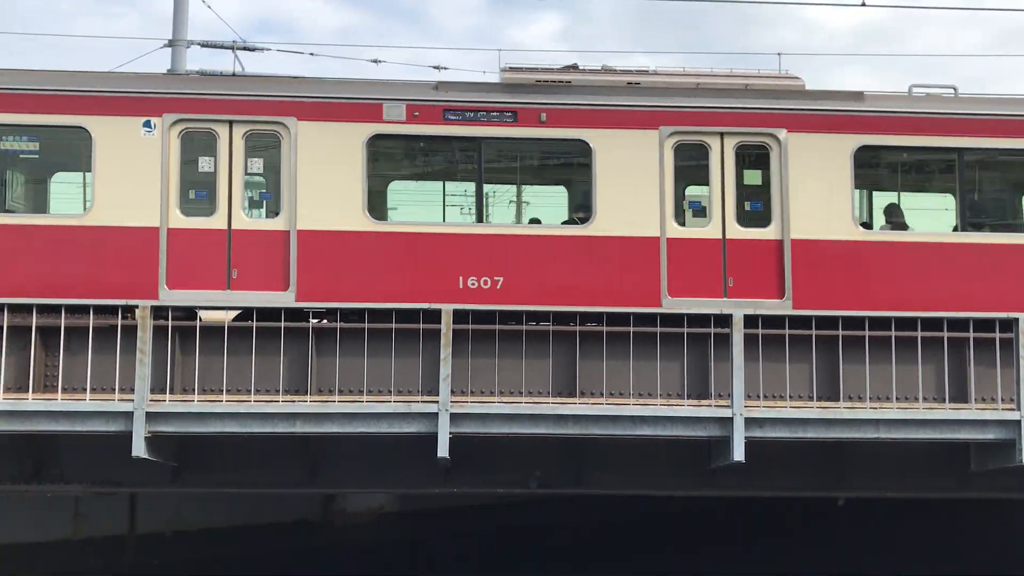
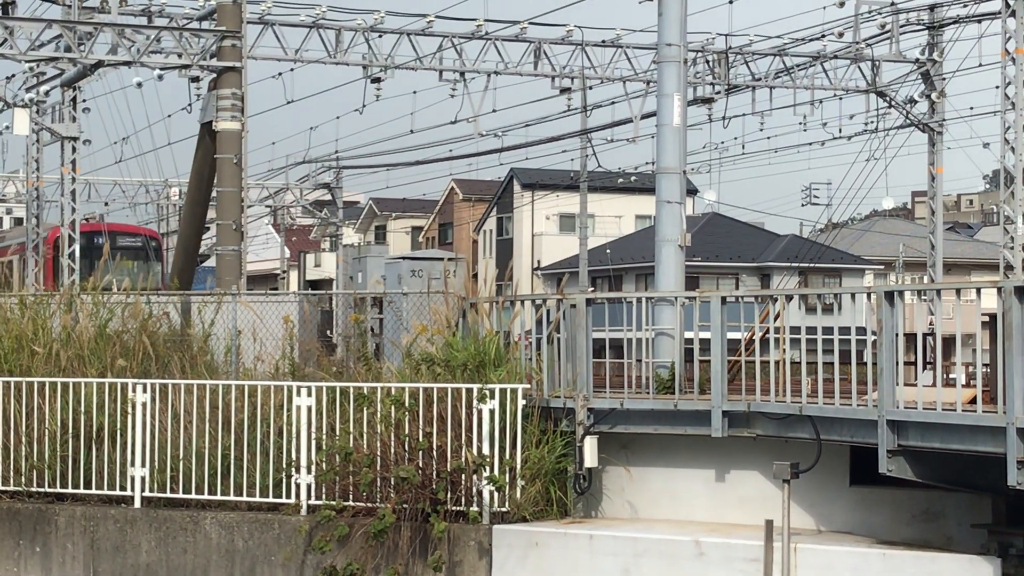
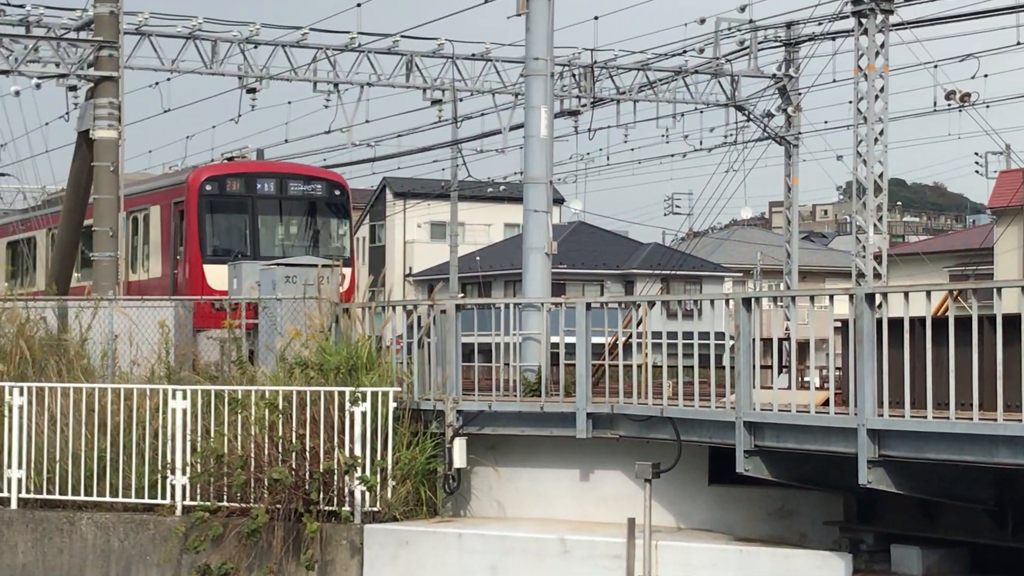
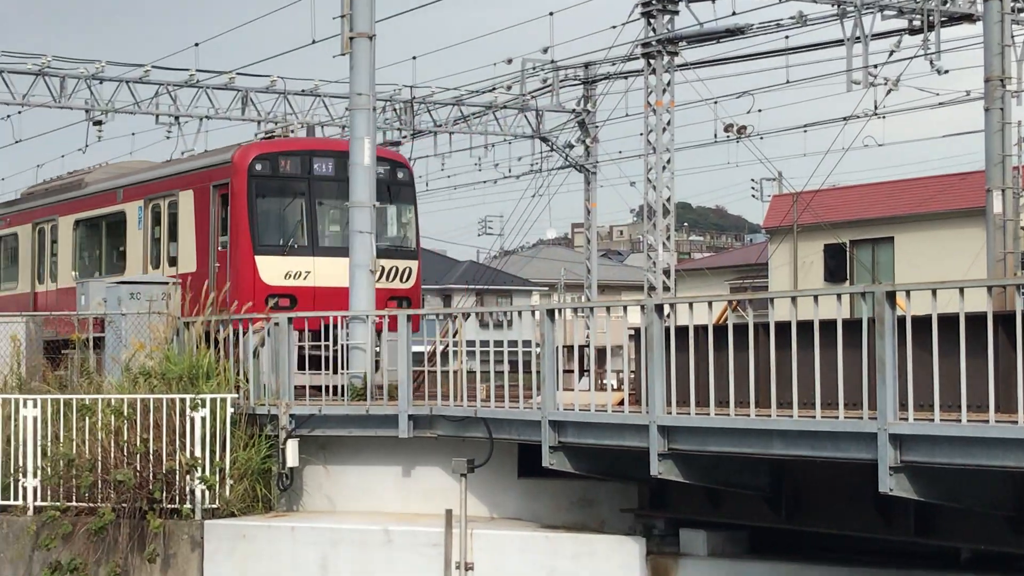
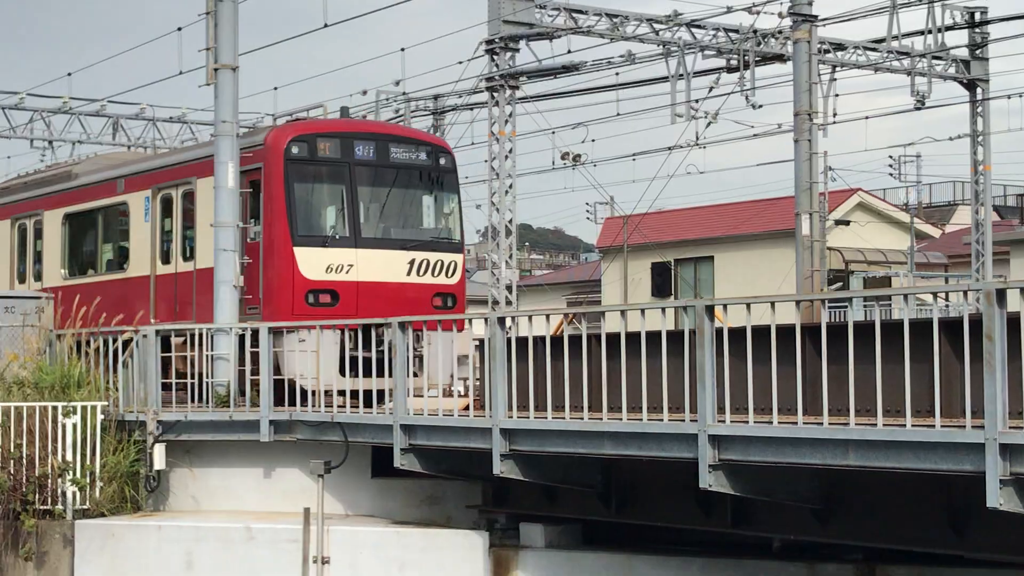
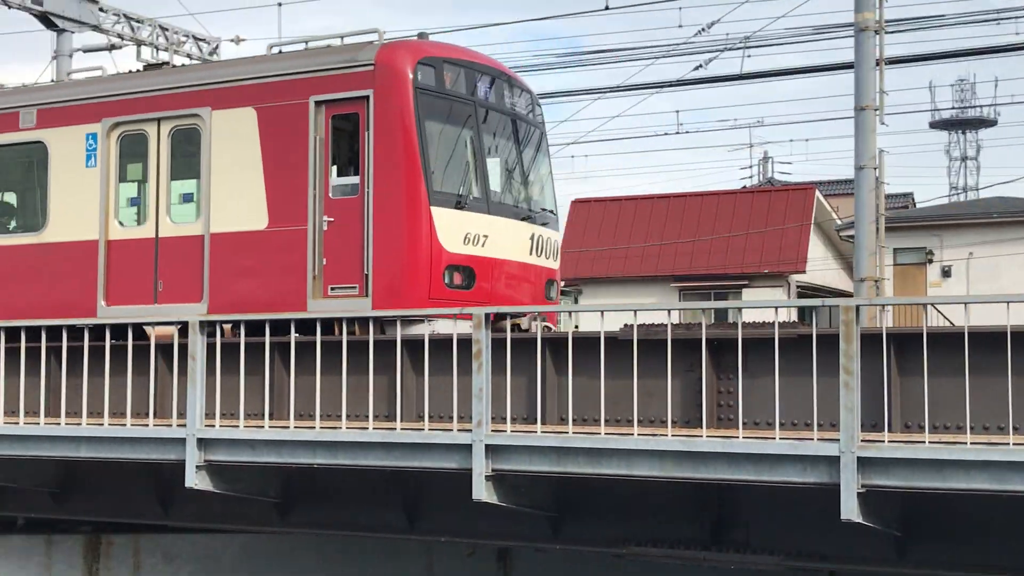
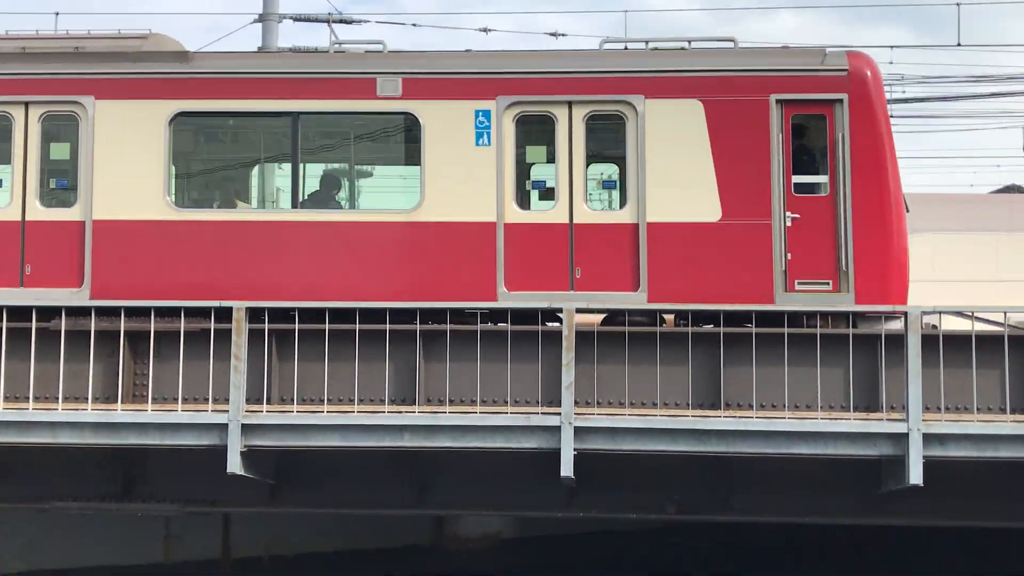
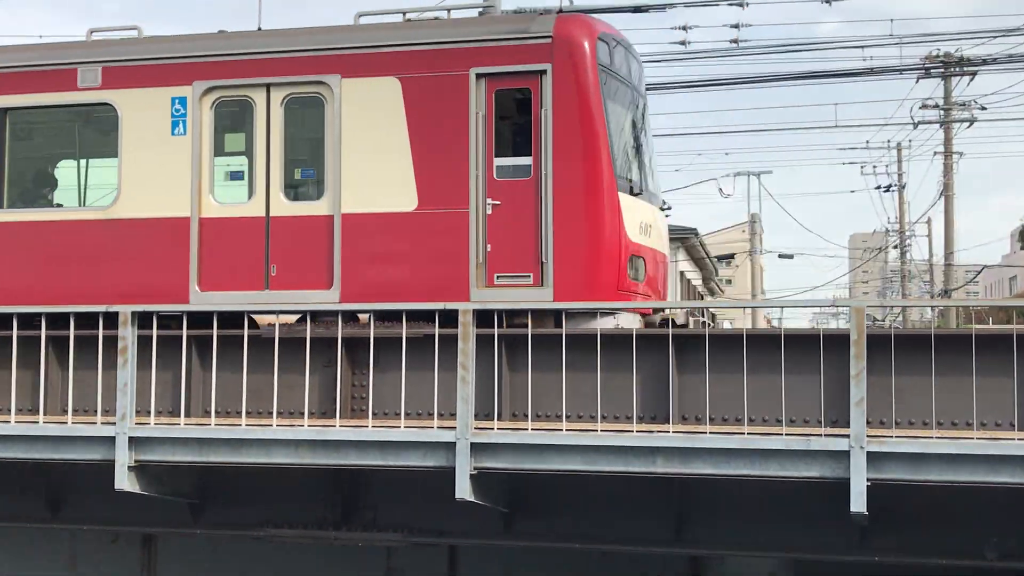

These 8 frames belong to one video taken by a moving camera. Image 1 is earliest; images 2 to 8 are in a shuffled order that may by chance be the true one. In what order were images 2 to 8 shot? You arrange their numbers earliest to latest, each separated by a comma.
7, 8, 6, 5, 4, 3, 2
